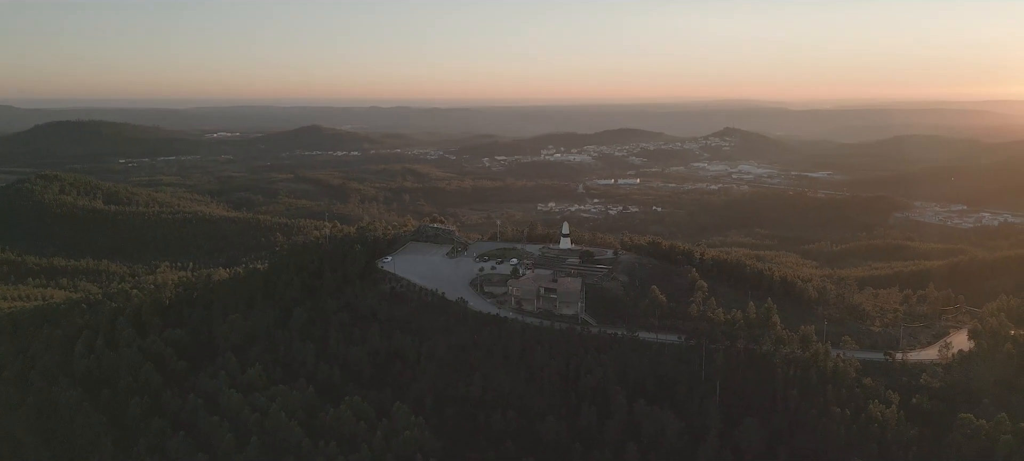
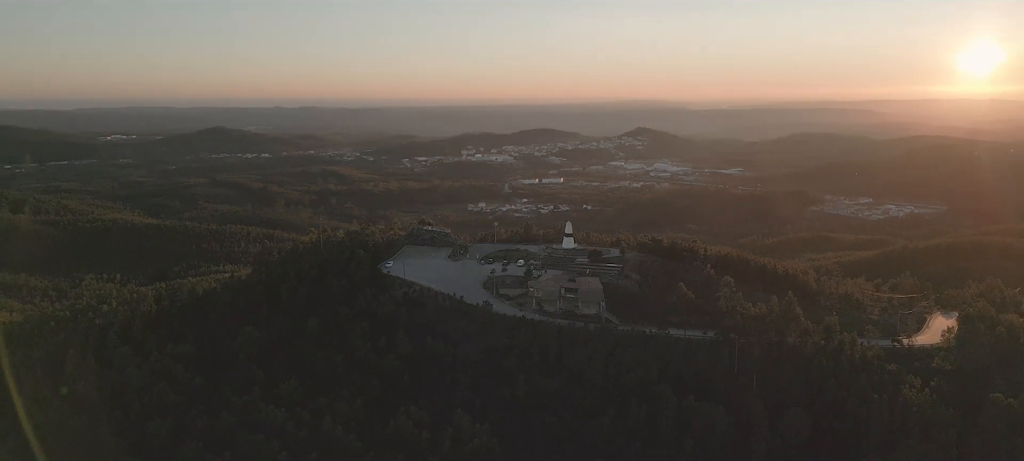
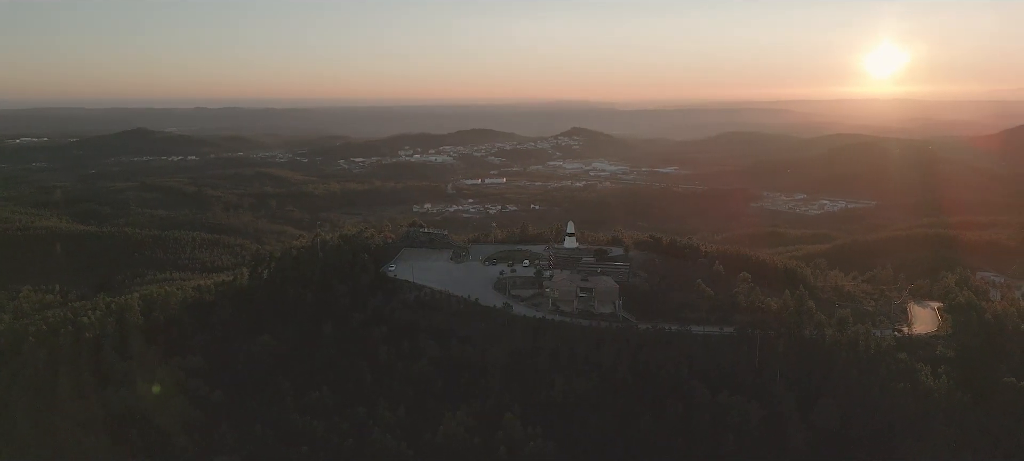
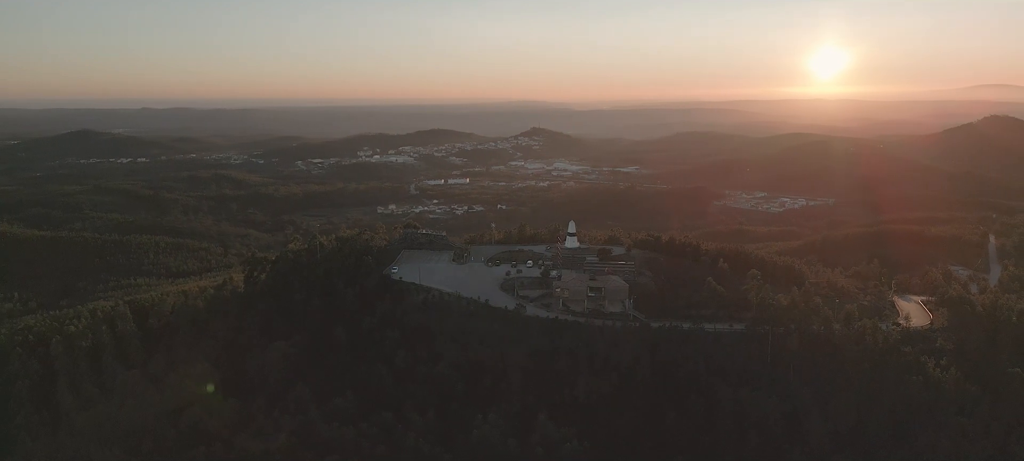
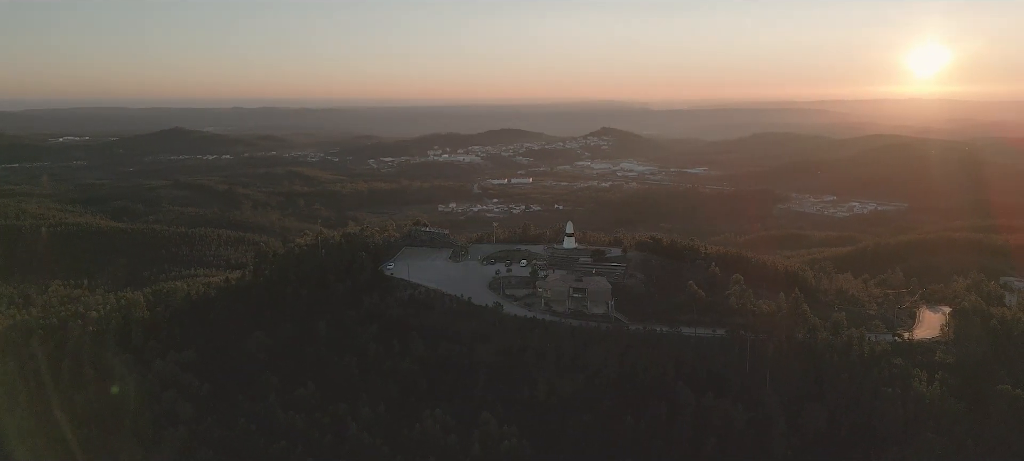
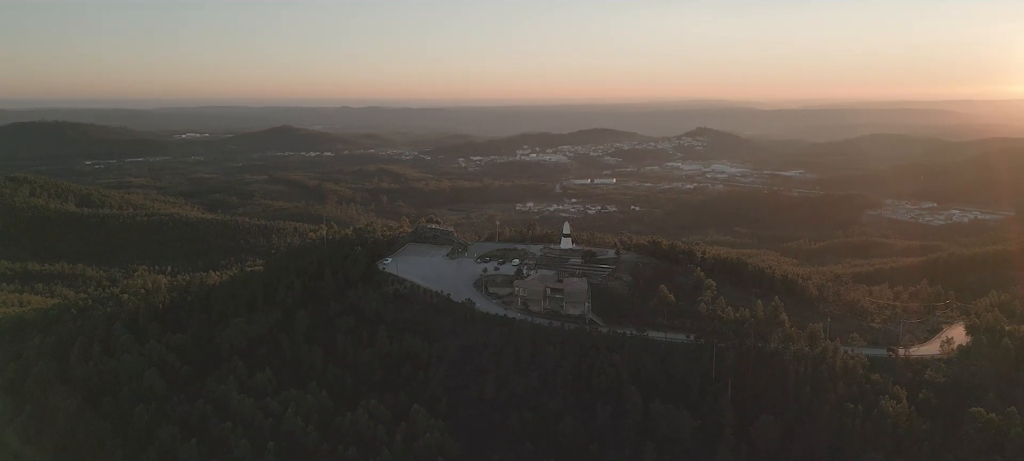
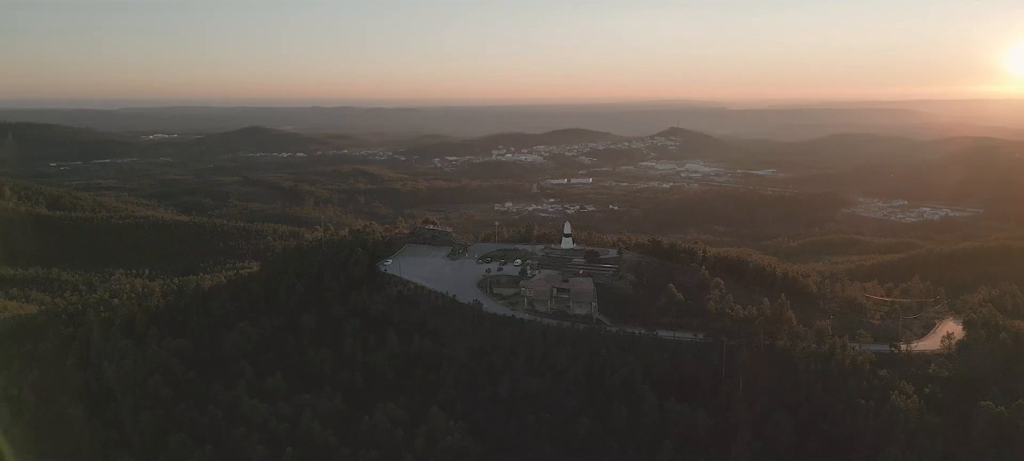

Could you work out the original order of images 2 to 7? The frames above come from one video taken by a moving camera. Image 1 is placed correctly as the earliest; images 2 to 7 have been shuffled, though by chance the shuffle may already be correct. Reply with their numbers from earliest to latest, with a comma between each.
6, 7, 2, 5, 3, 4
